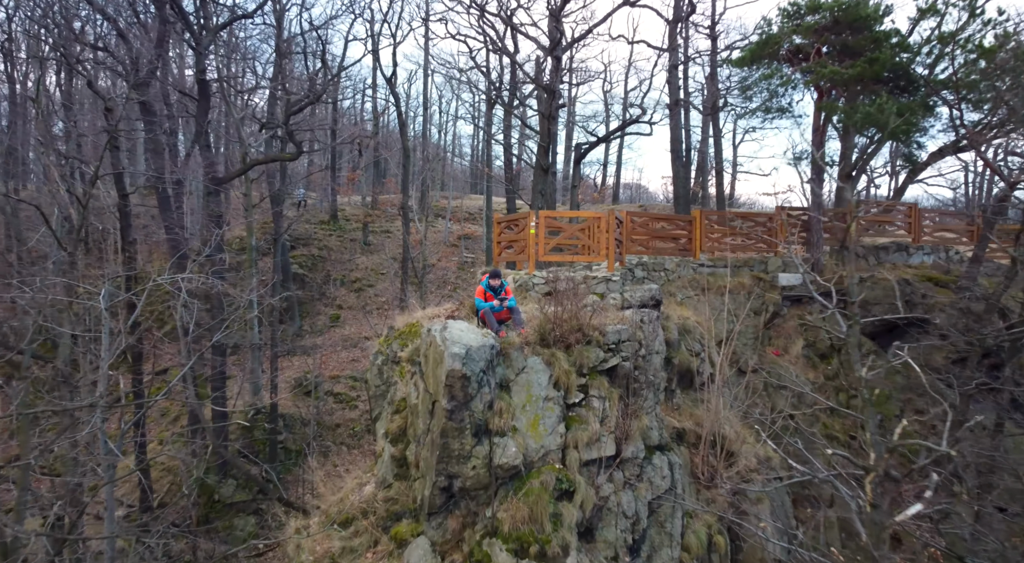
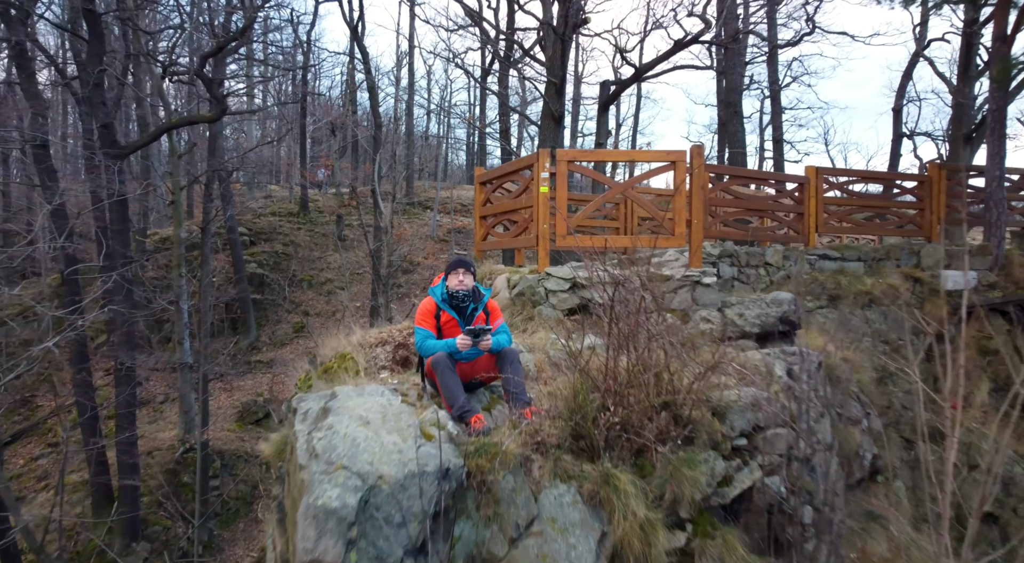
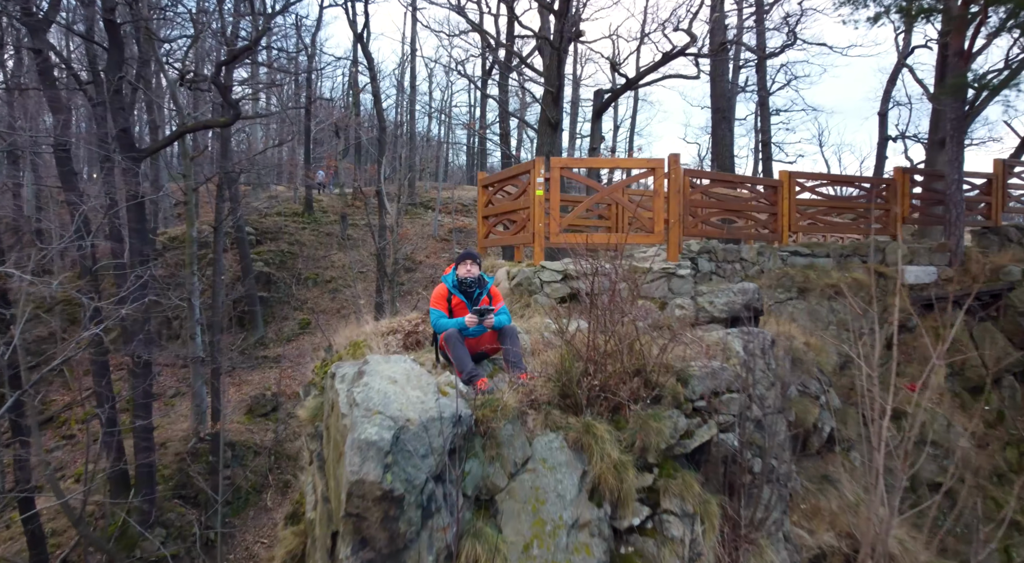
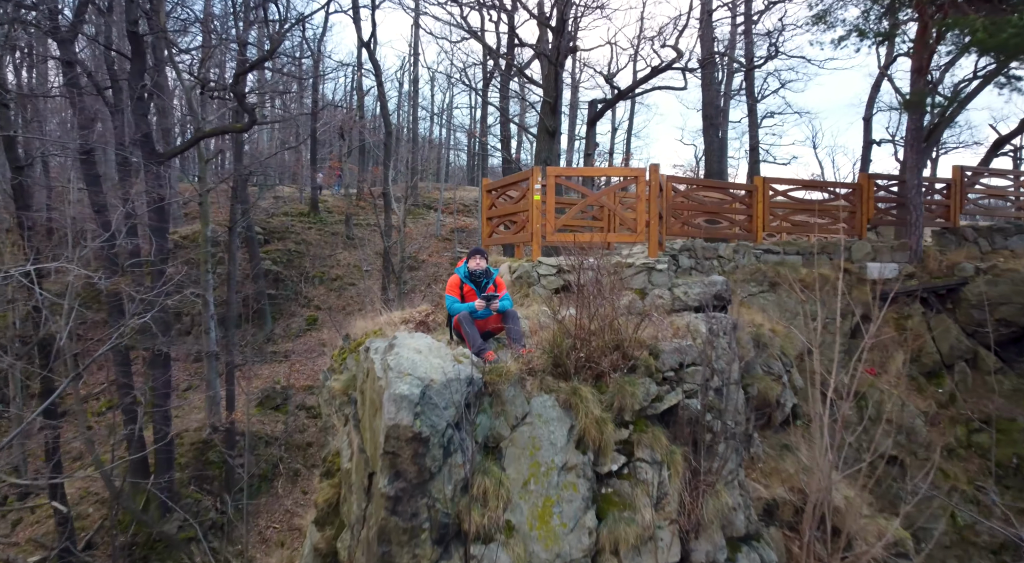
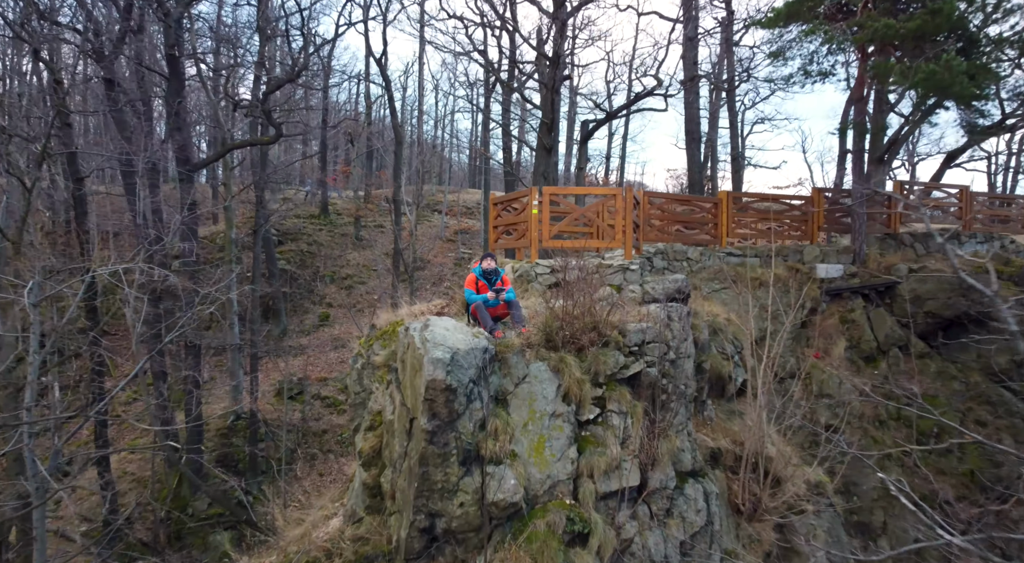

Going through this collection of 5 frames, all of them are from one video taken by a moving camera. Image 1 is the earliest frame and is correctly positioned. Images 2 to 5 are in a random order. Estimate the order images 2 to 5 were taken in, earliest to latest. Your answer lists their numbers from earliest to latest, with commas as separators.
5, 4, 3, 2
